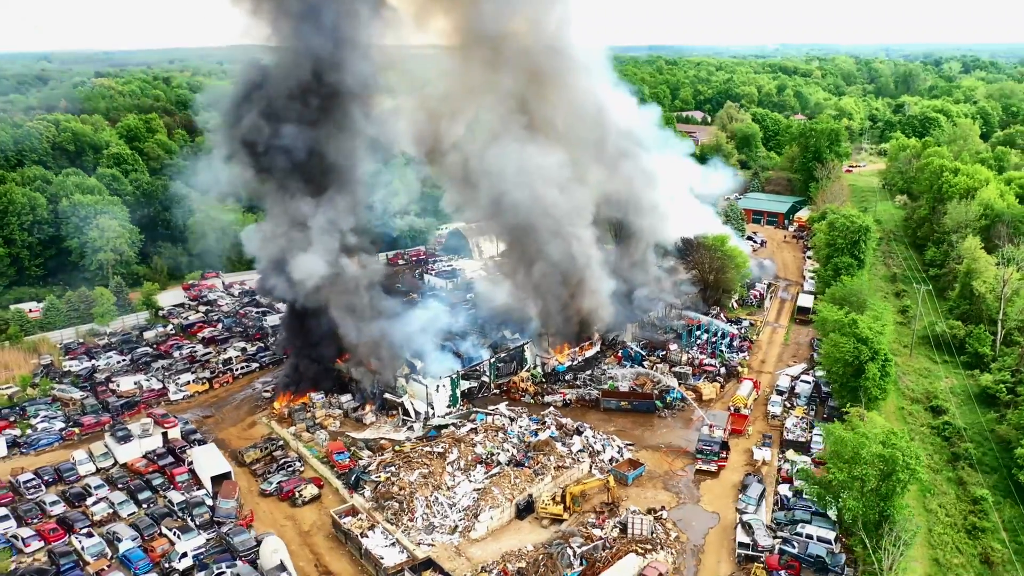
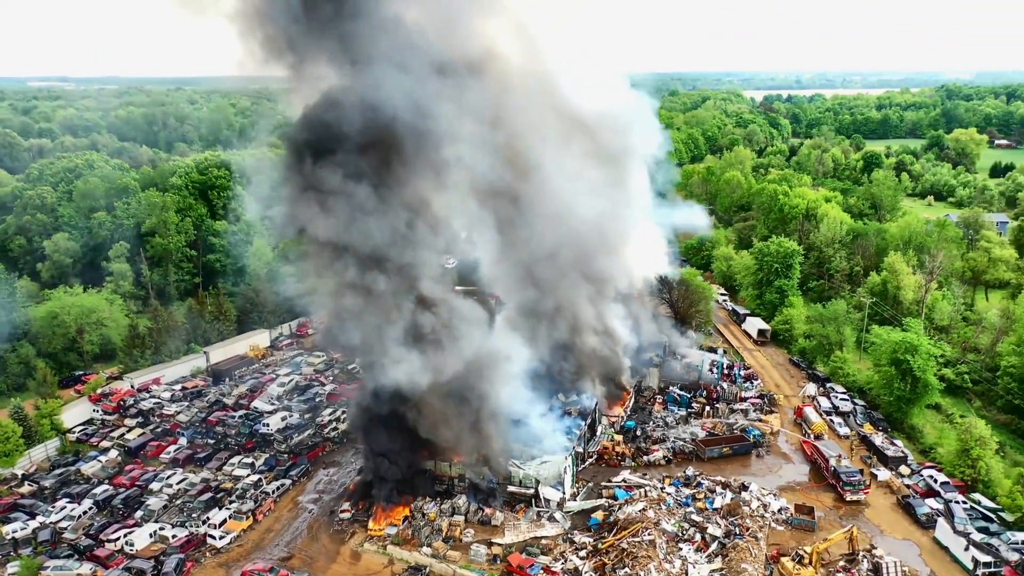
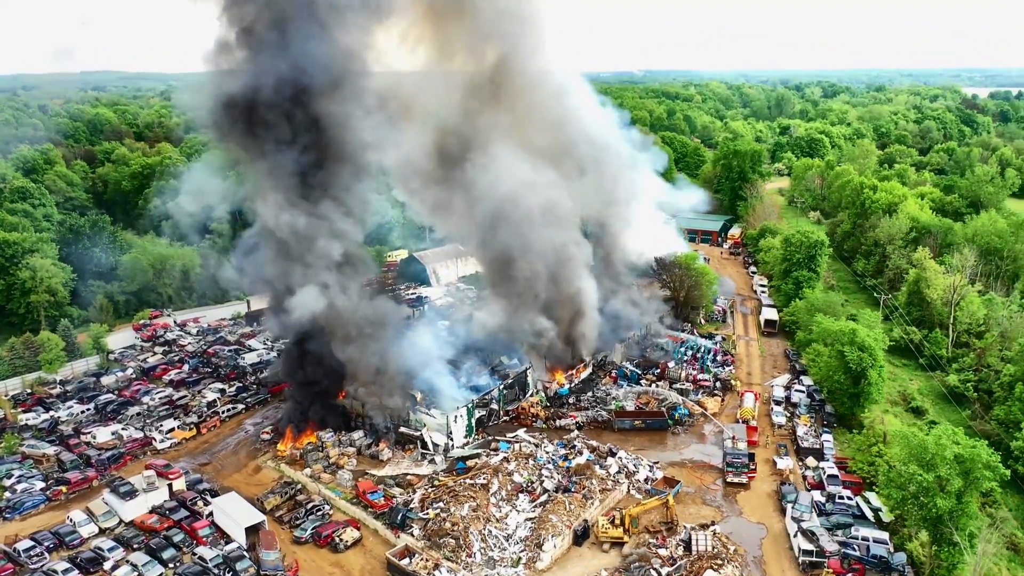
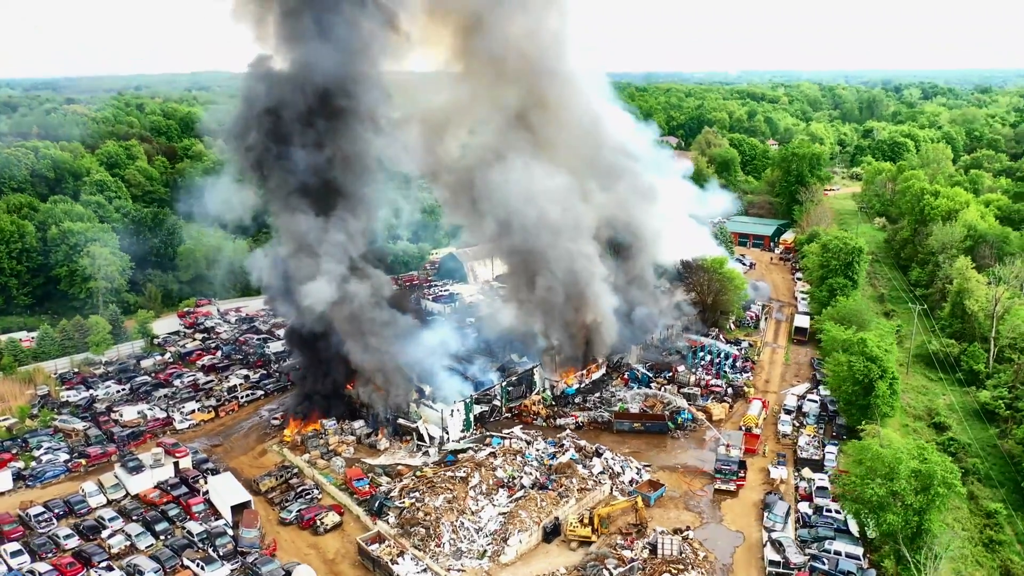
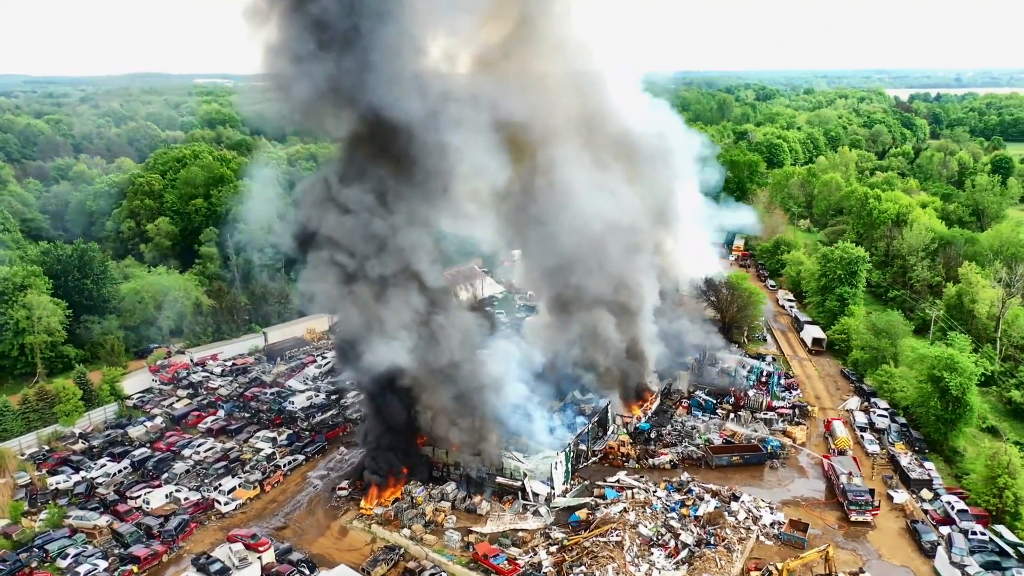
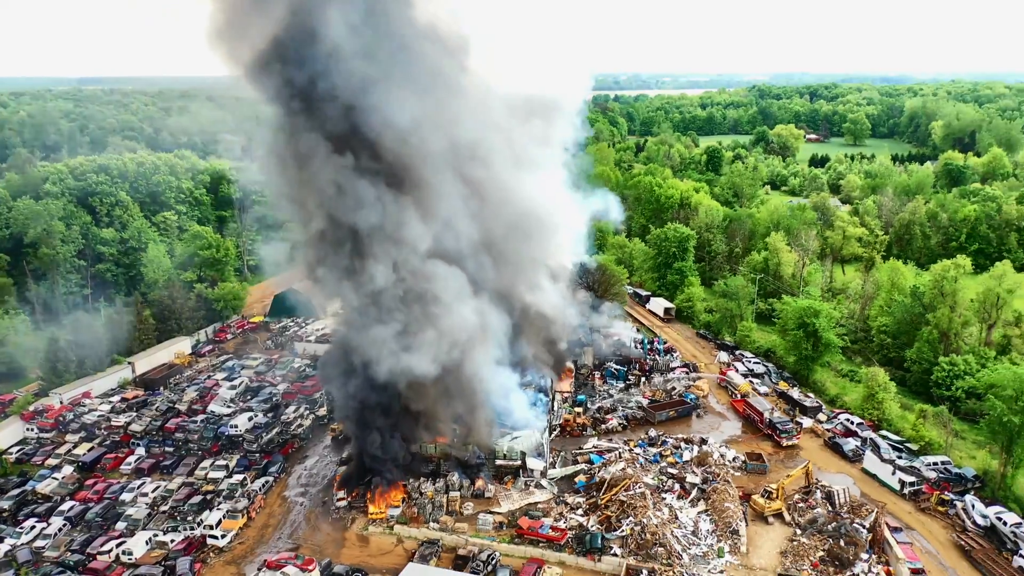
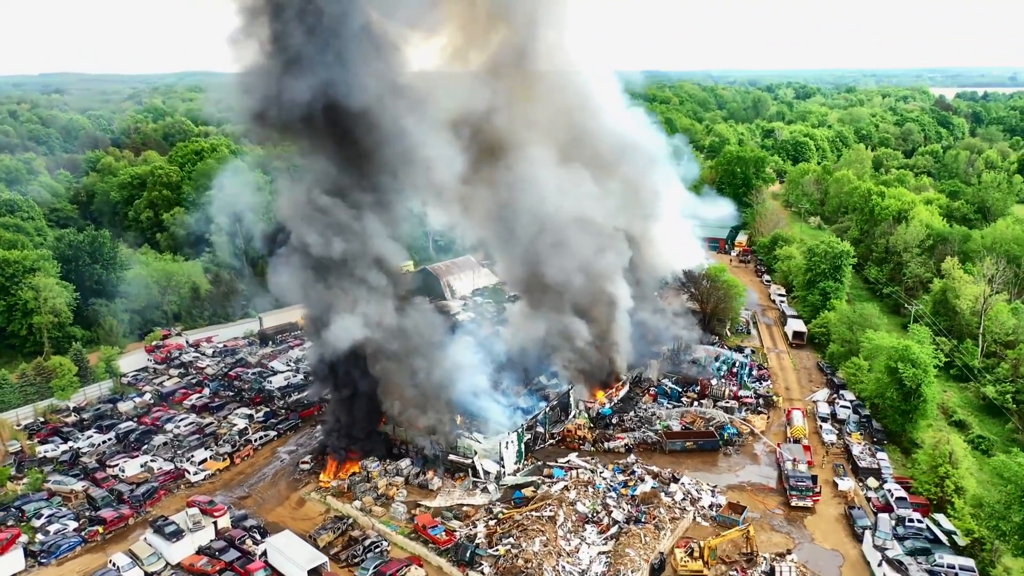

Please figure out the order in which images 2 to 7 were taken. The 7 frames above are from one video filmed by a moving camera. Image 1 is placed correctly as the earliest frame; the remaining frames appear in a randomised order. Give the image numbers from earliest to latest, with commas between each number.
4, 3, 7, 5, 2, 6
